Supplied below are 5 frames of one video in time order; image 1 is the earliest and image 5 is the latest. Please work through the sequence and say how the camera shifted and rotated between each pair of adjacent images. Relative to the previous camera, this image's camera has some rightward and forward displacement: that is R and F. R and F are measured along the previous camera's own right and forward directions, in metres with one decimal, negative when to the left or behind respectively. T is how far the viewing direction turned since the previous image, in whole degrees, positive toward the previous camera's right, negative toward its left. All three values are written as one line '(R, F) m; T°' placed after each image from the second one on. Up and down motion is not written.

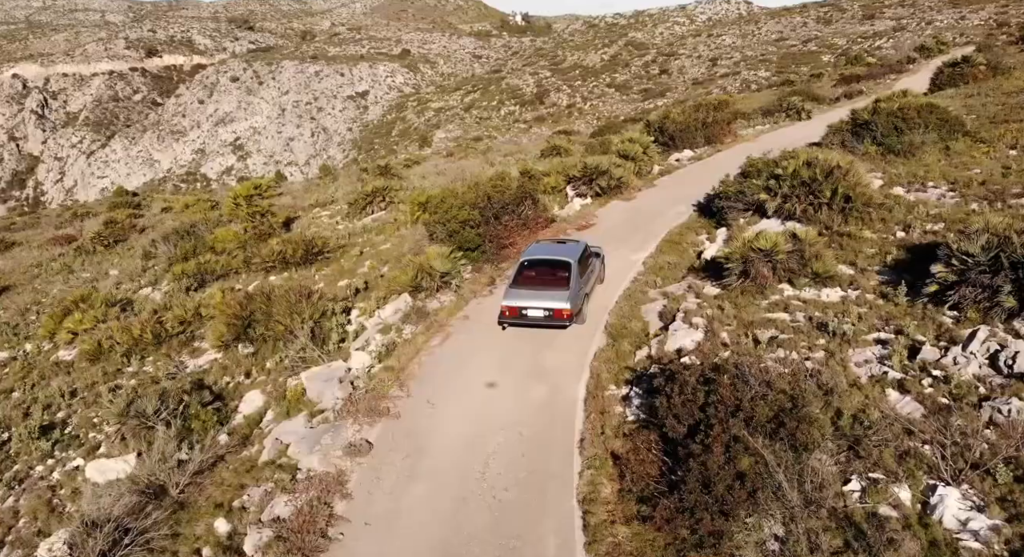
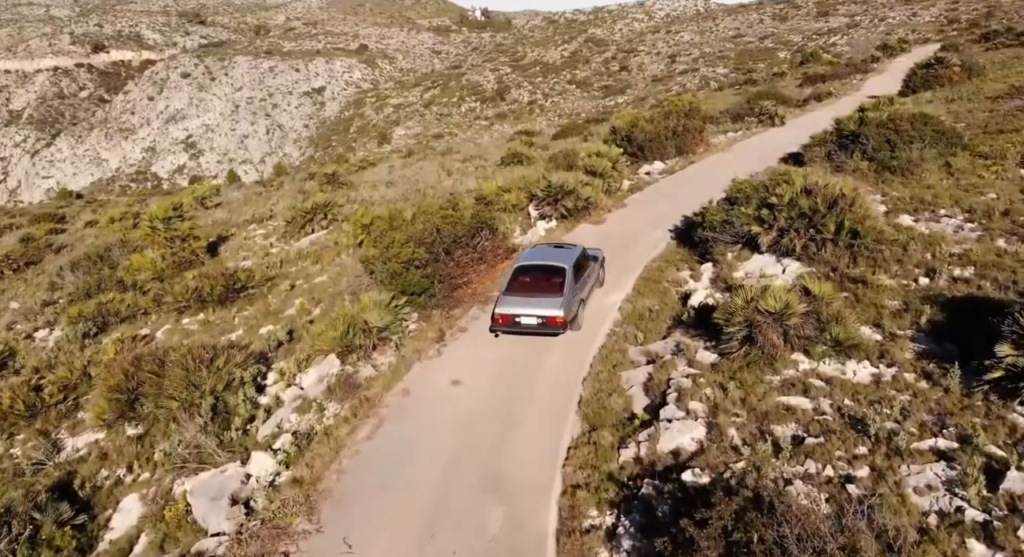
(+0.3, +2.7) m; +3°
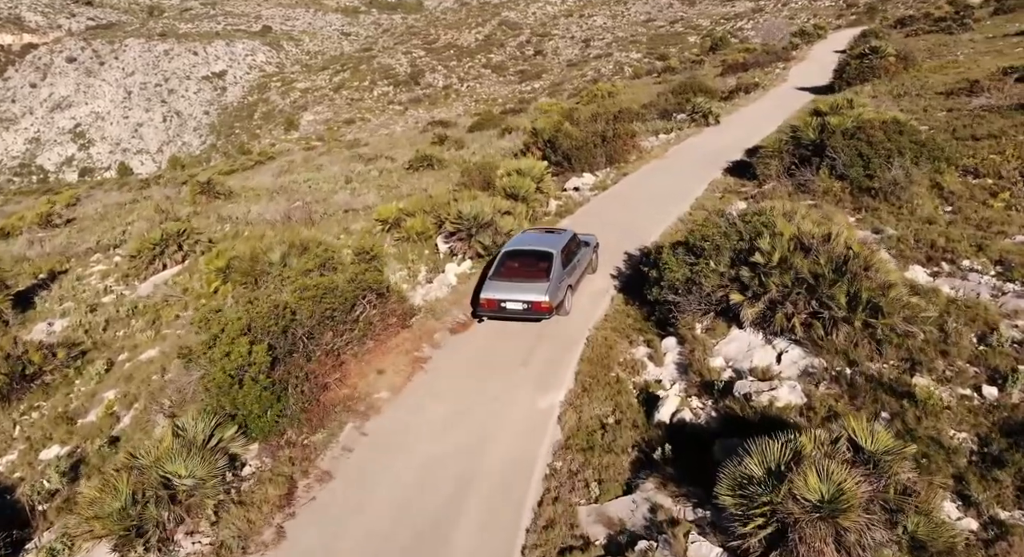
(+0.6, +4.4) m; +7°
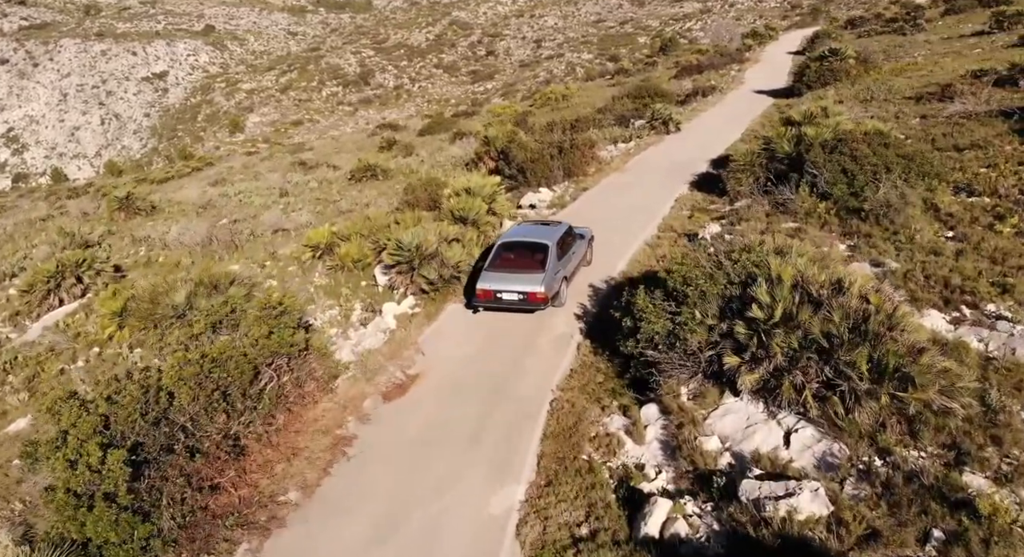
(+0.2, +2.1) m; +4°
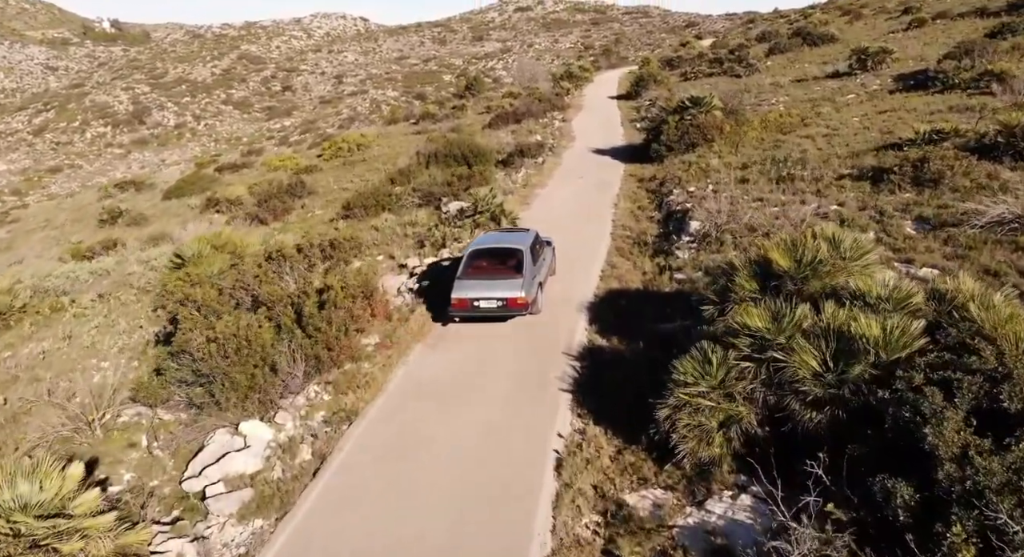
(+2.4, +11.2) m; +16°
